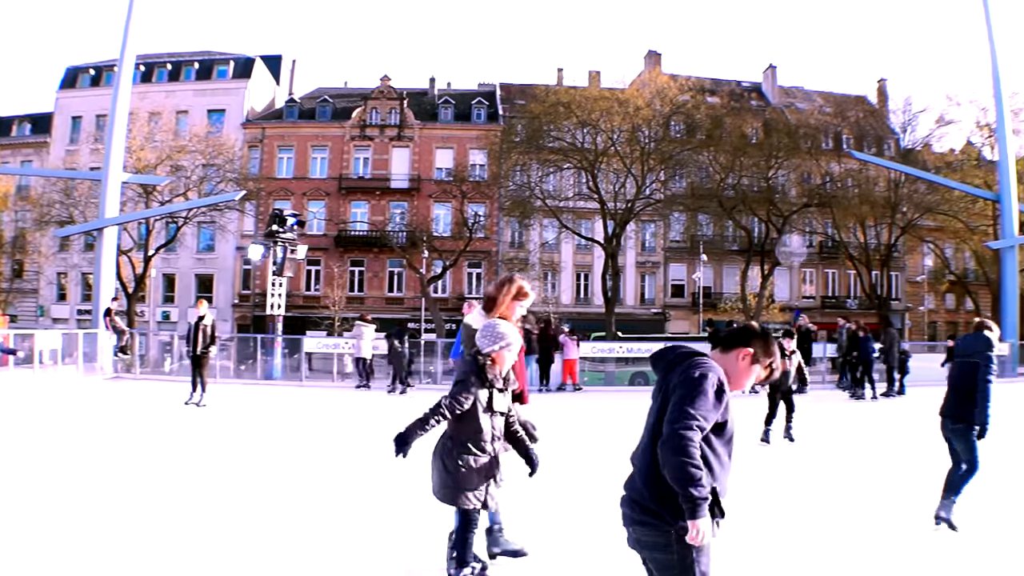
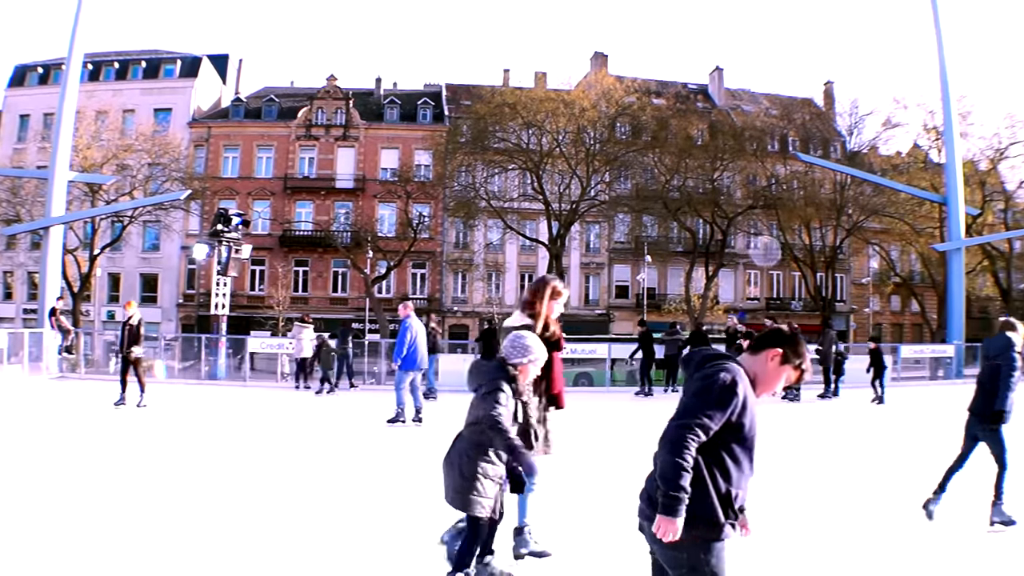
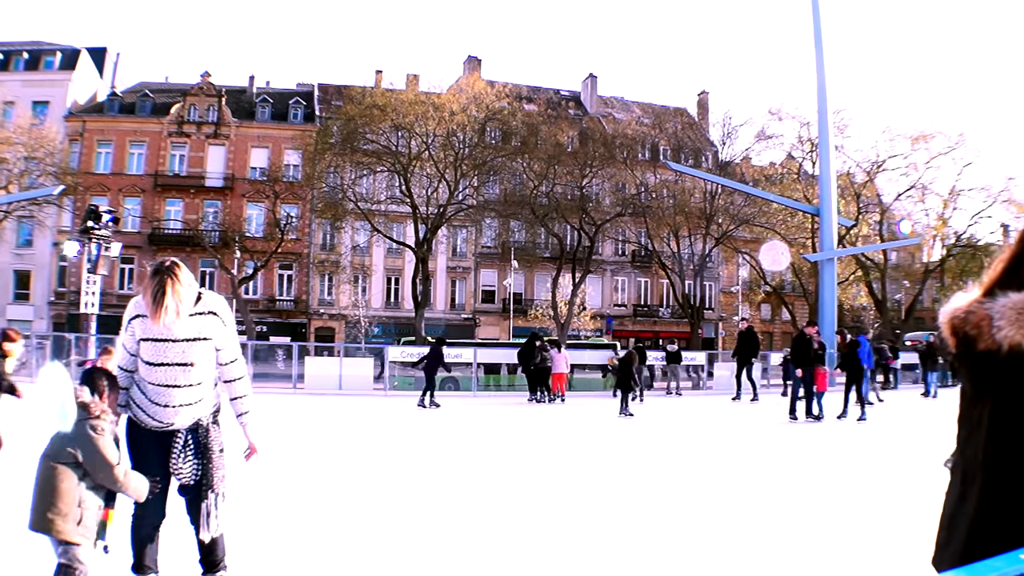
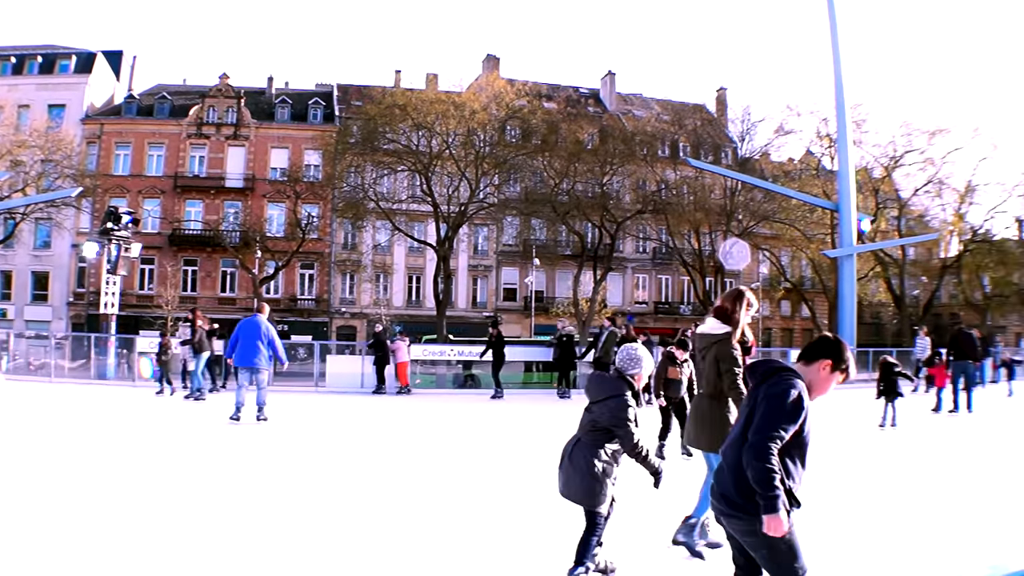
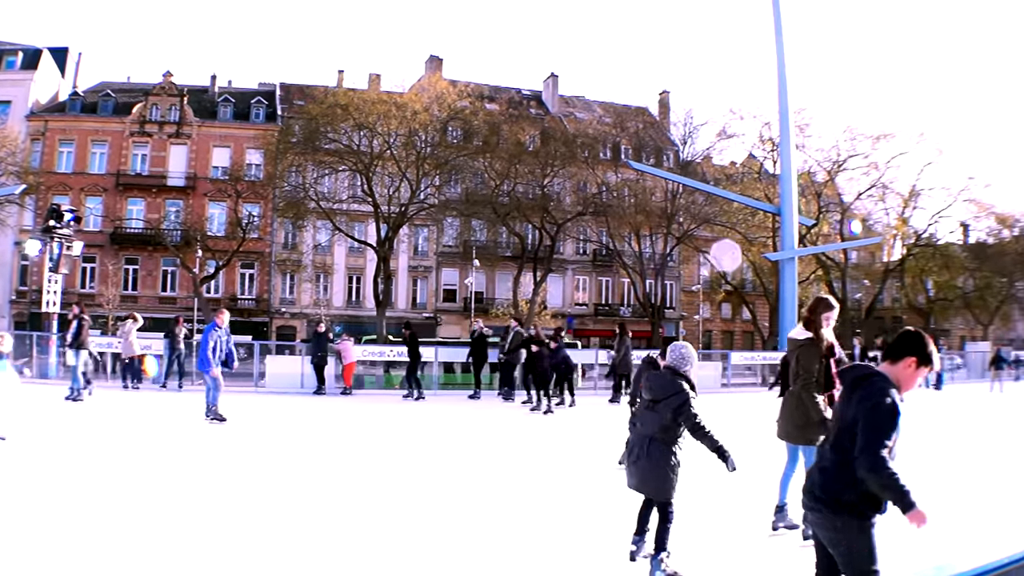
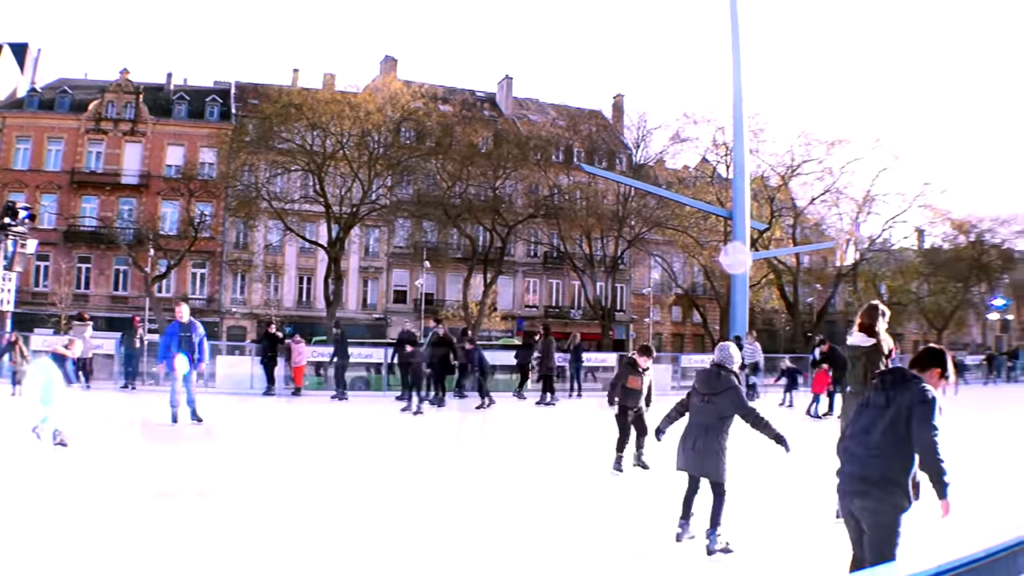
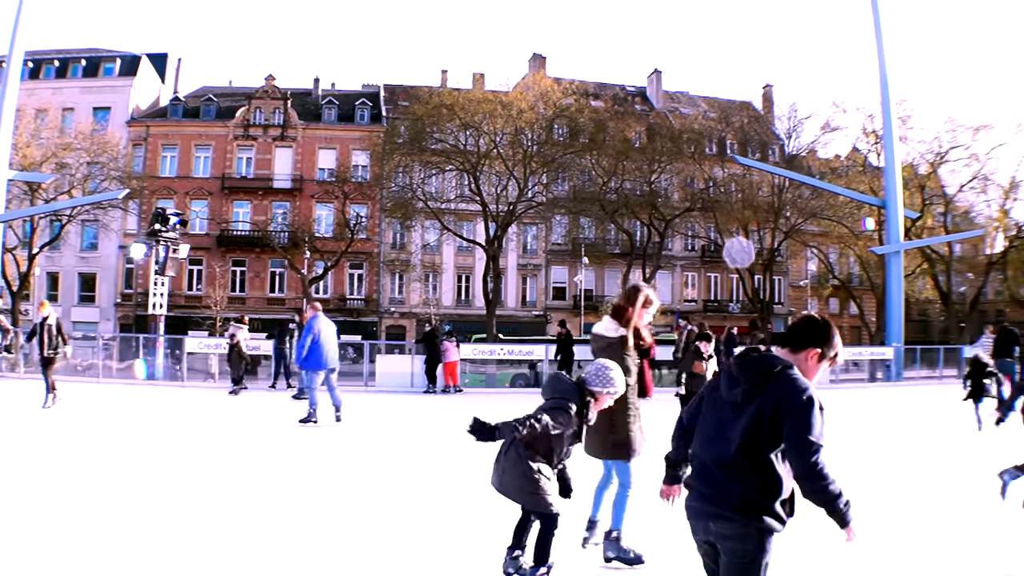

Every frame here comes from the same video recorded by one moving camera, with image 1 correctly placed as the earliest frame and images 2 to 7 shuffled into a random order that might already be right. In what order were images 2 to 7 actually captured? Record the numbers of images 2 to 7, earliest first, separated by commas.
2, 7, 4, 5, 6, 3
